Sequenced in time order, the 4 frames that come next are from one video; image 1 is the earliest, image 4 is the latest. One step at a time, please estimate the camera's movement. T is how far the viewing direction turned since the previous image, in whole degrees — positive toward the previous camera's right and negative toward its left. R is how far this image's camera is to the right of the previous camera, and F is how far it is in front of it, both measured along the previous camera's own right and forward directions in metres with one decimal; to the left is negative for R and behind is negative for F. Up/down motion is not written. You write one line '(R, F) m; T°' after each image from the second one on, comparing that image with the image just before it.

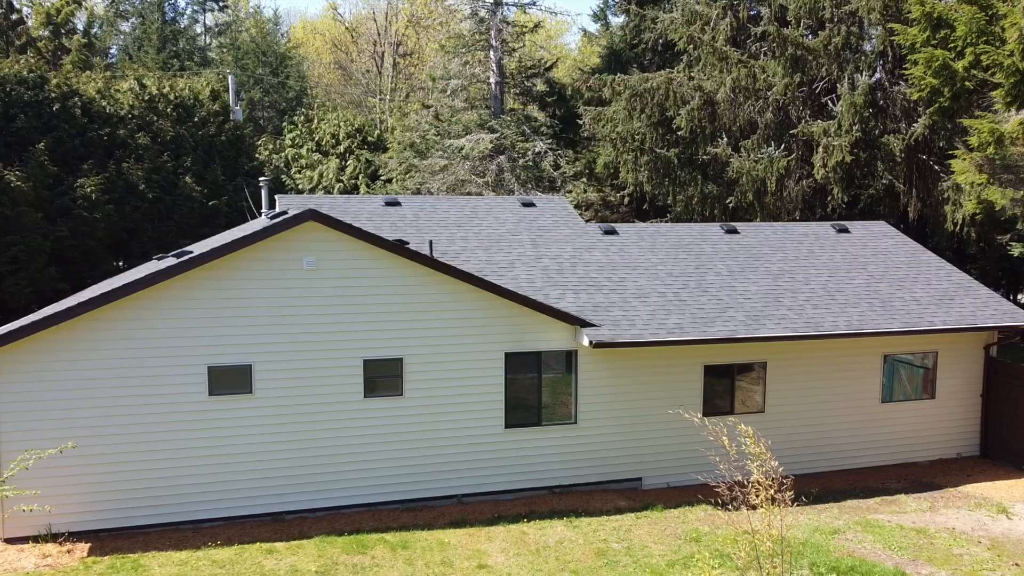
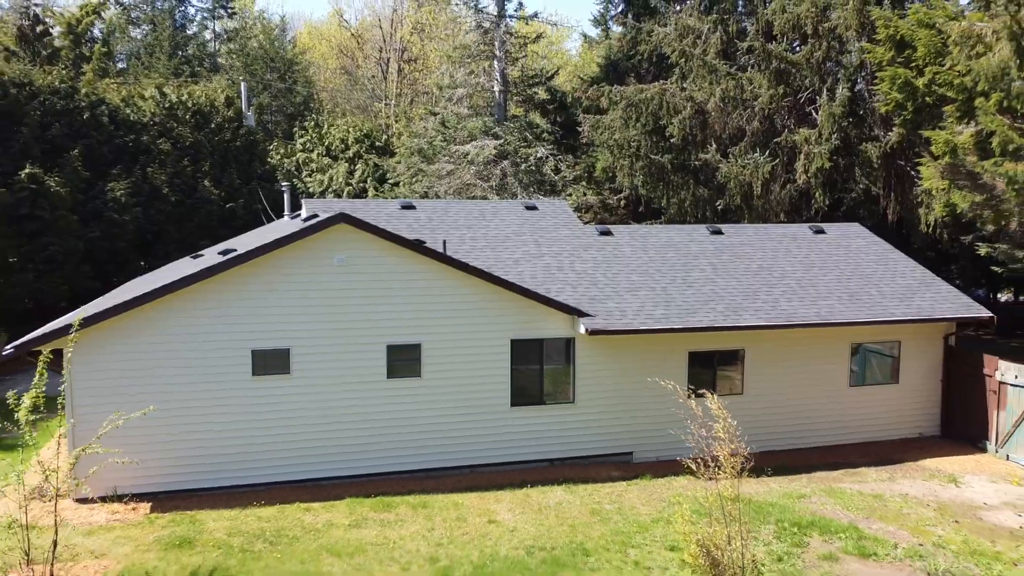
(-0.1, -1.4) m; 0°
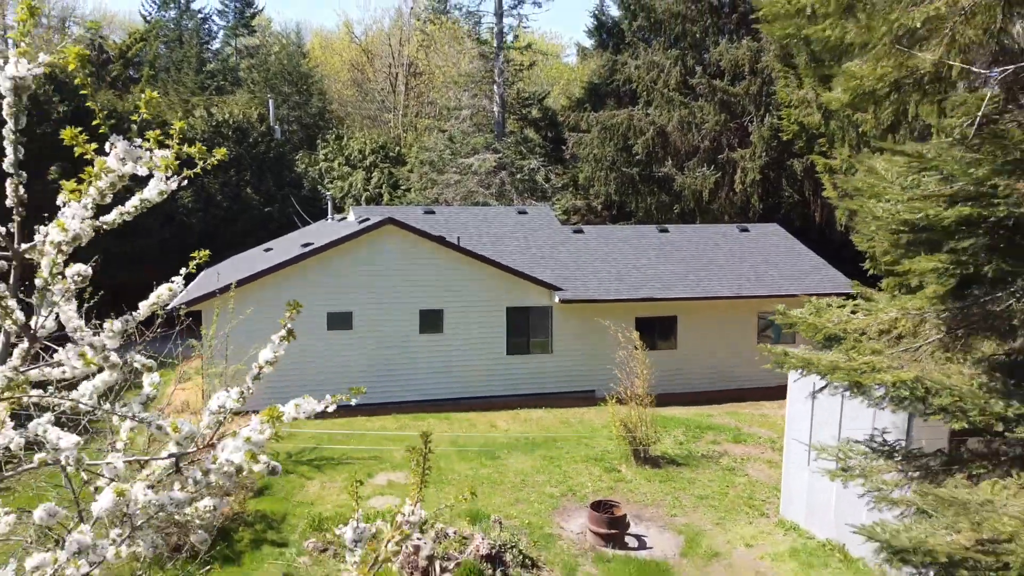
(+0.1, -4.8) m; 0°
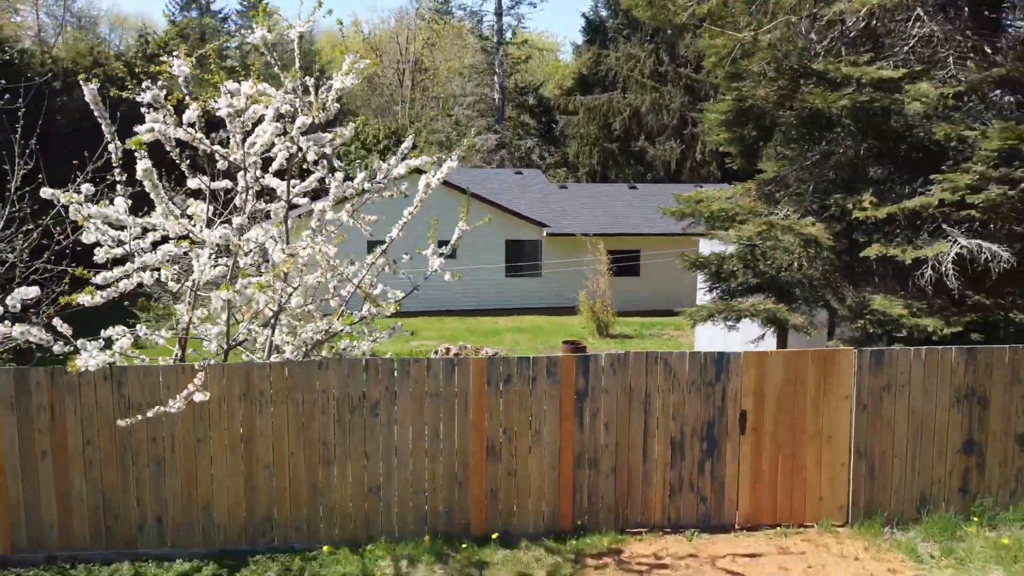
(0.0, -4.7) m; 0°
